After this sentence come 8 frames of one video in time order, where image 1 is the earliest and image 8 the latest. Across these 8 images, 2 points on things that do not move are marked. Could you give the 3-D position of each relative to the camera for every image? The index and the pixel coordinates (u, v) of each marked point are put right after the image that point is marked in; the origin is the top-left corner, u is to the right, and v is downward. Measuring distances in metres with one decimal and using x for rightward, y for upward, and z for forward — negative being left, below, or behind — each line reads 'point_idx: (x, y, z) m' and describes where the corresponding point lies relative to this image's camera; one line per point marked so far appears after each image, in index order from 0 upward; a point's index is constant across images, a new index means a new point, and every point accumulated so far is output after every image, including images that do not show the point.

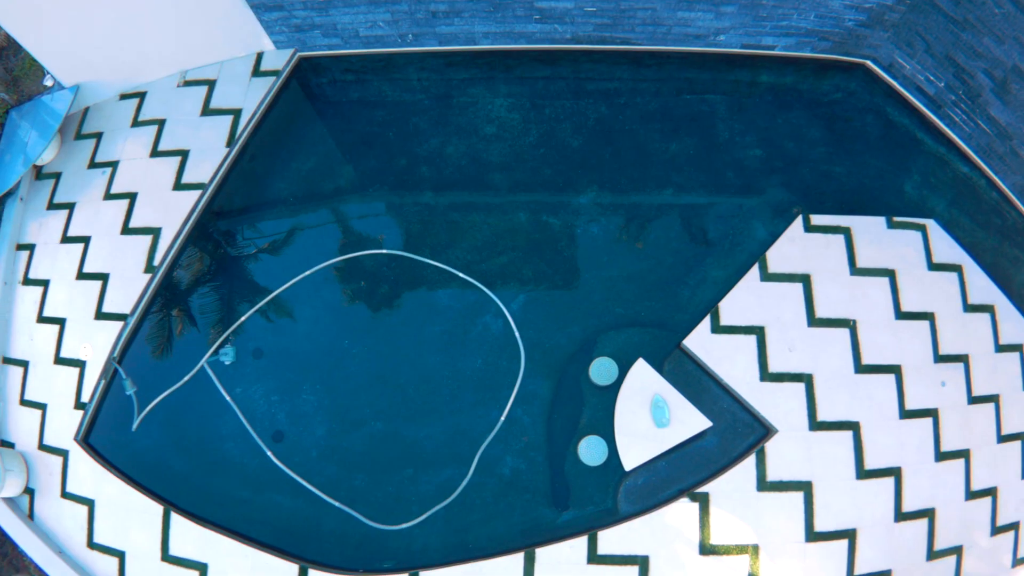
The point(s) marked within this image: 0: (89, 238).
0: (-2.6, +0.3, +7.2) m
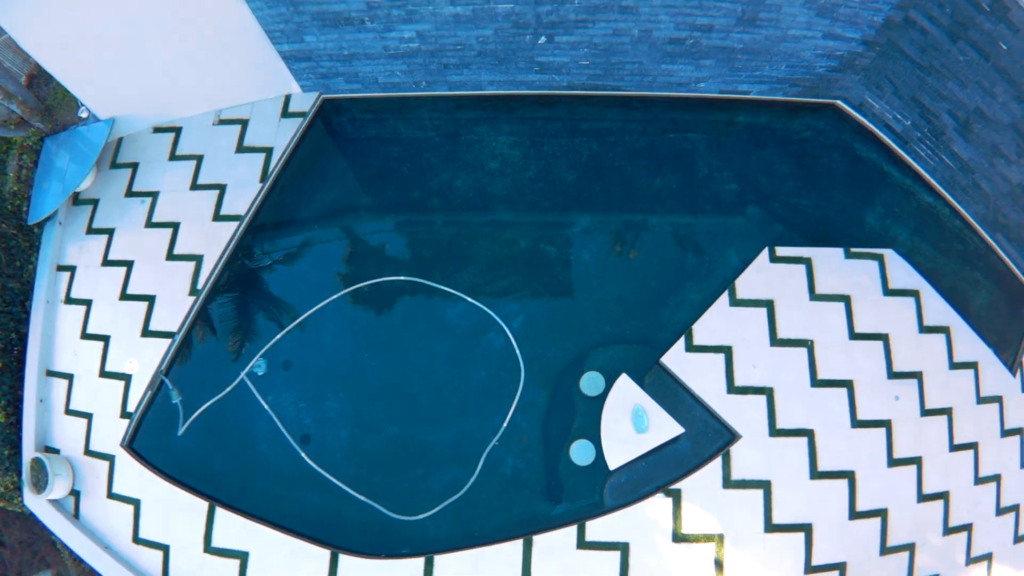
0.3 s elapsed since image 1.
0: (-2.6, +0.2, +8.0) m
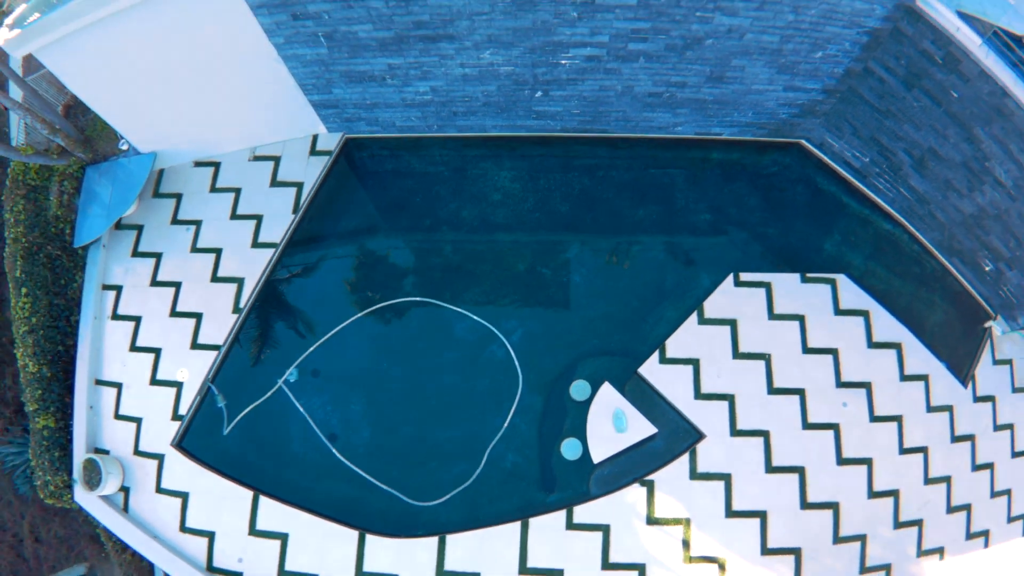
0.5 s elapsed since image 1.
0: (-2.6, 0.0, +9.1) m
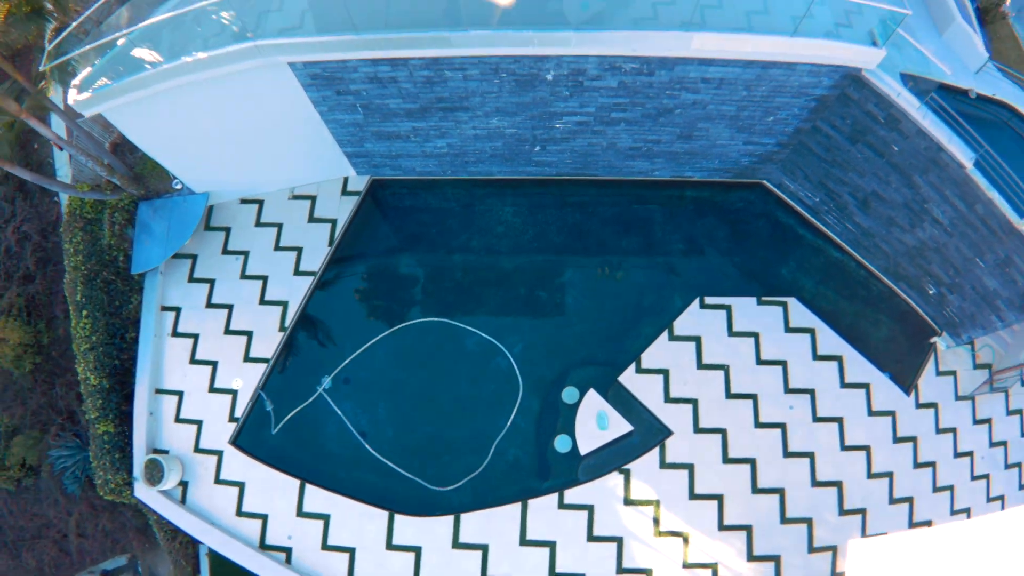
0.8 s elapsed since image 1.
0: (-2.6, -0.2, +10.6) m
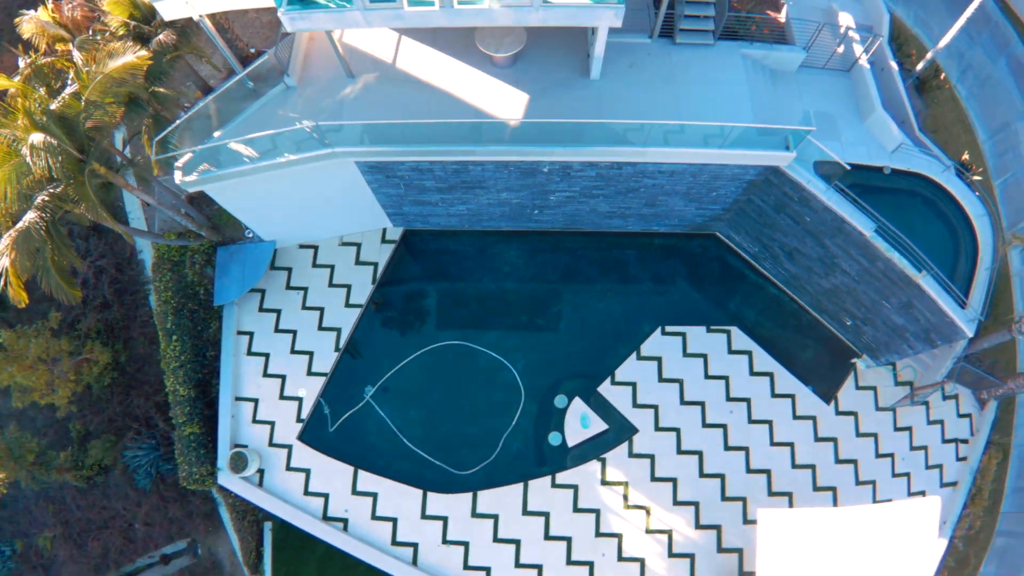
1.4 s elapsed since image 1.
0: (-2.6, -0.5, +13.4) m
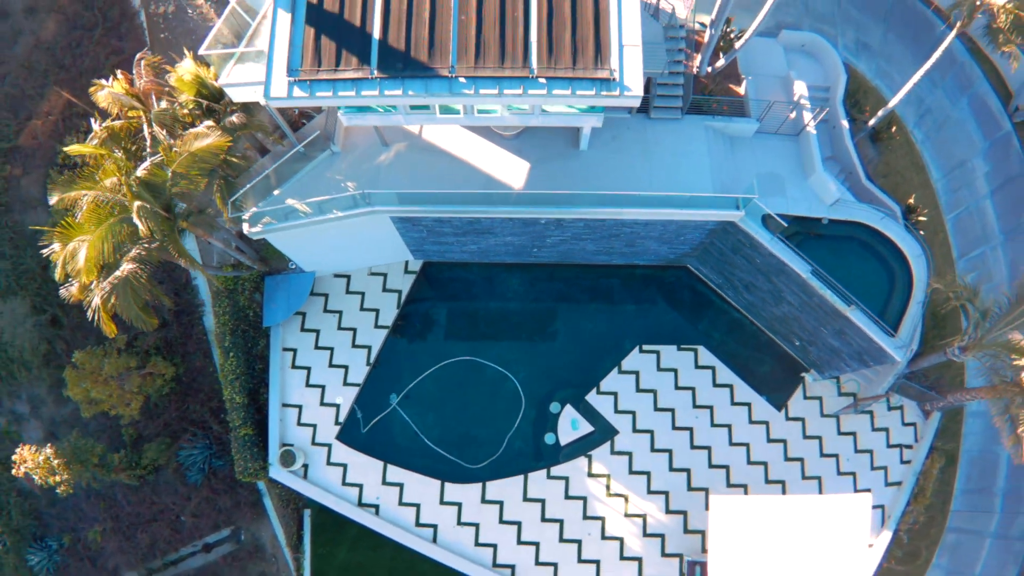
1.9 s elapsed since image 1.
0: (-2.5, -0.8, +15.8) m
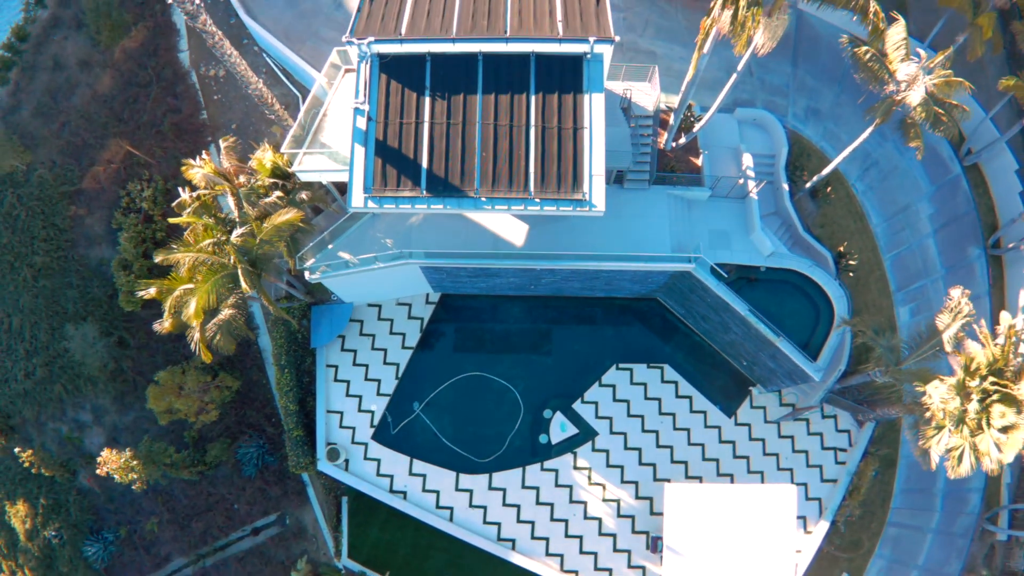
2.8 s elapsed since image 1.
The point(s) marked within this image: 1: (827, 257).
0: (-2.5, -1.3, +19.4) m
1: (+5.2, +0.5, +18.7) m
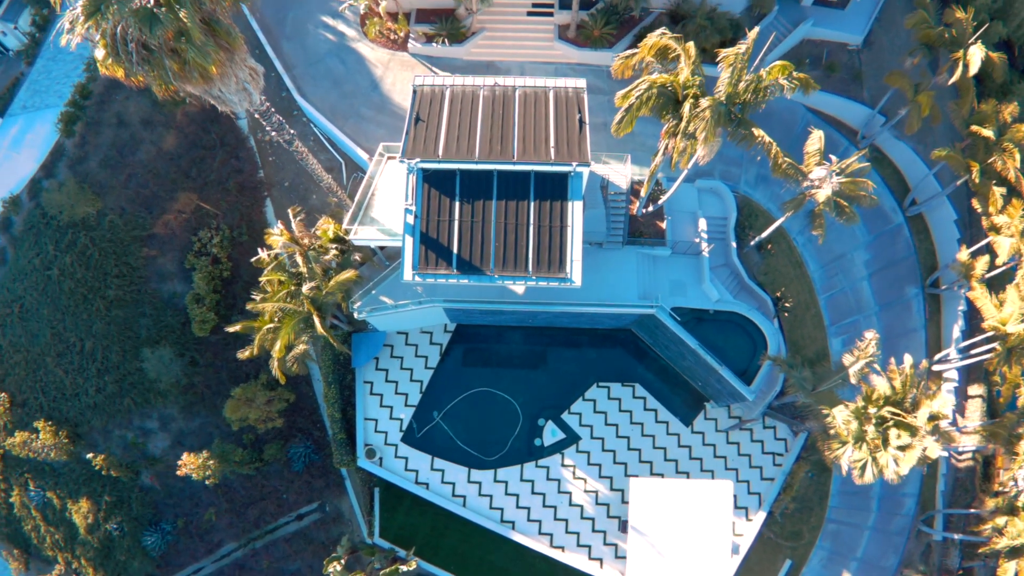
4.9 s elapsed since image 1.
0: (-2.5, -2.0, +24.2) m
1: (+5.2, -0.3, +23.5) m
